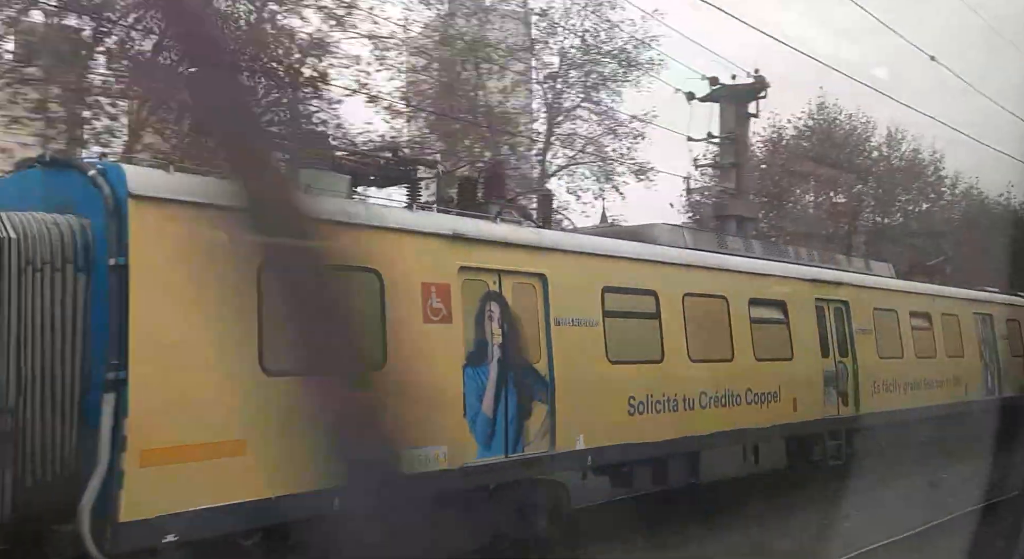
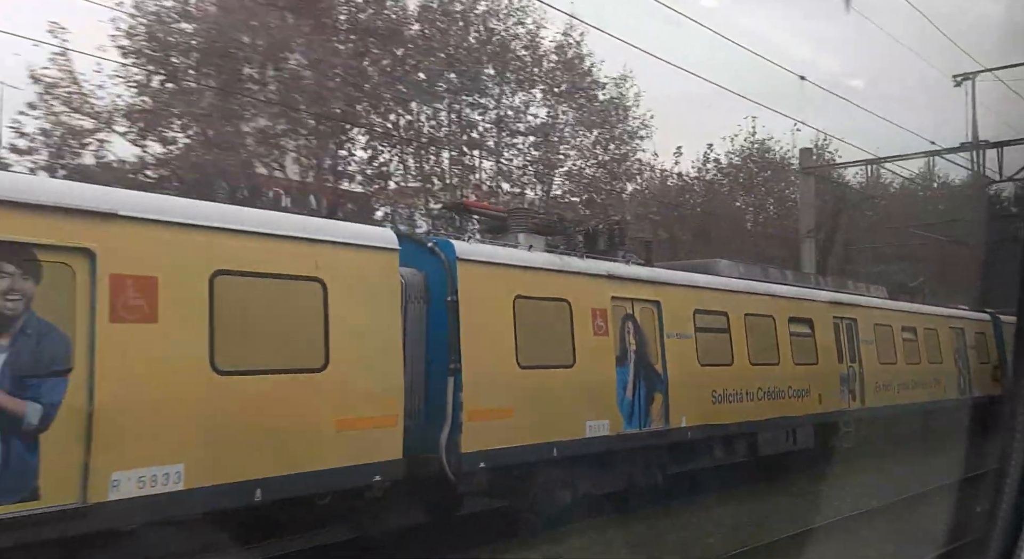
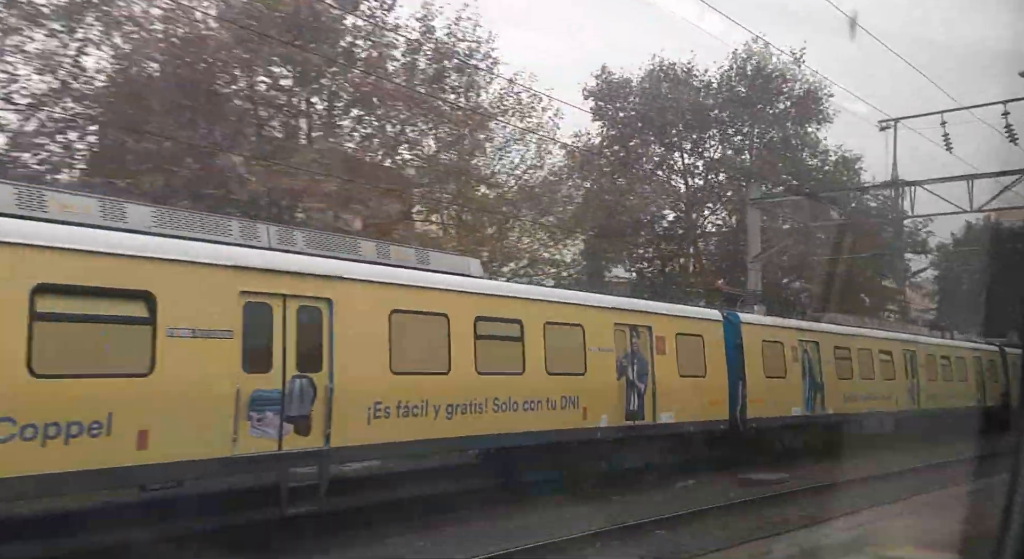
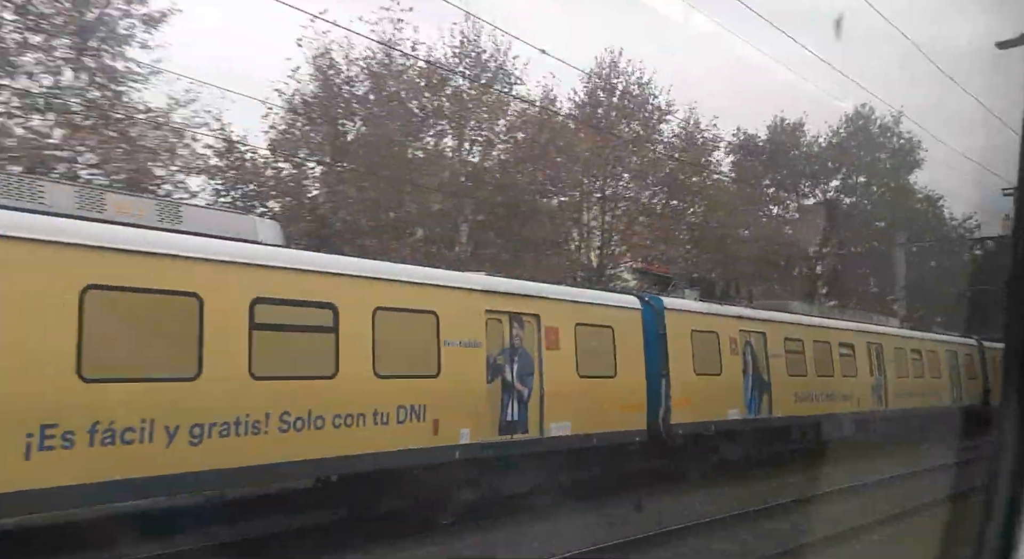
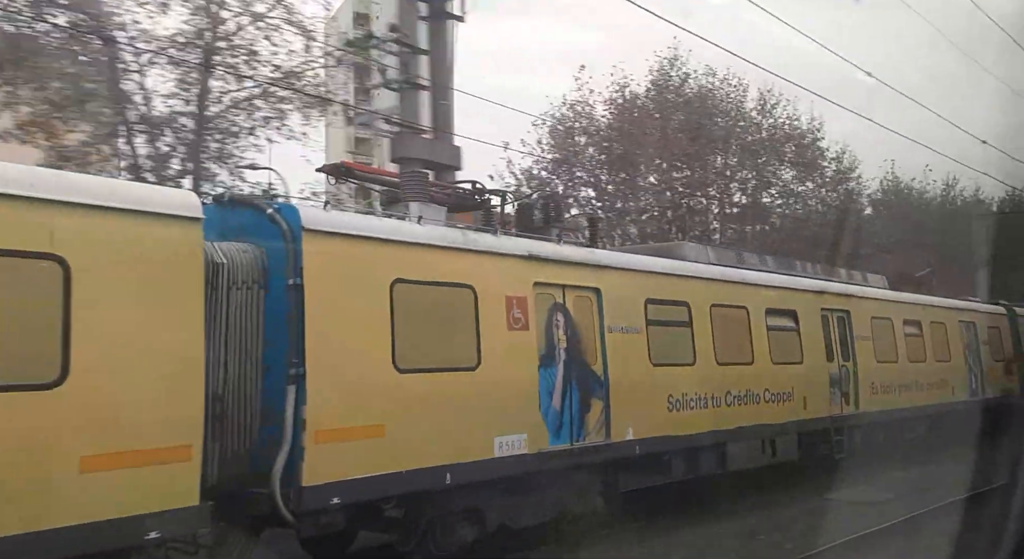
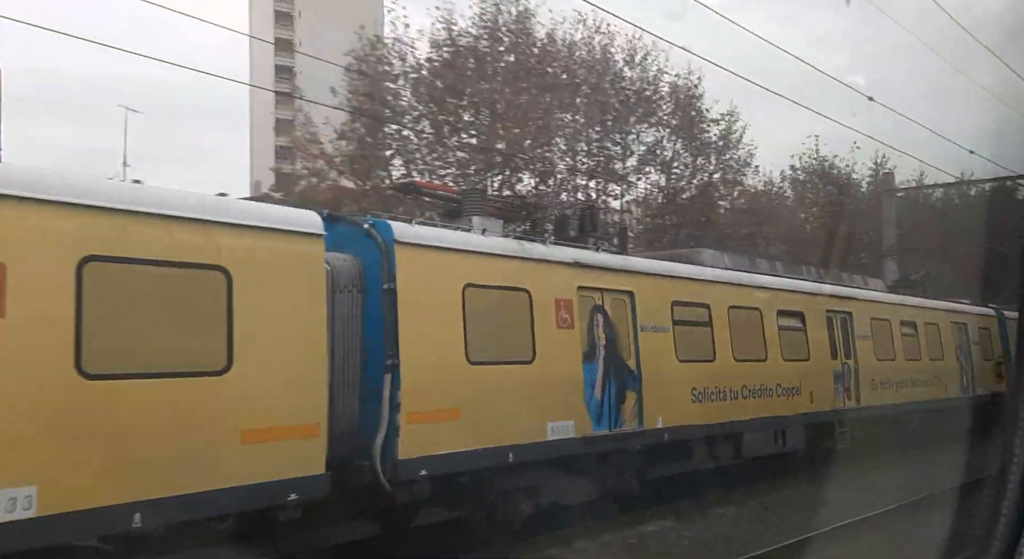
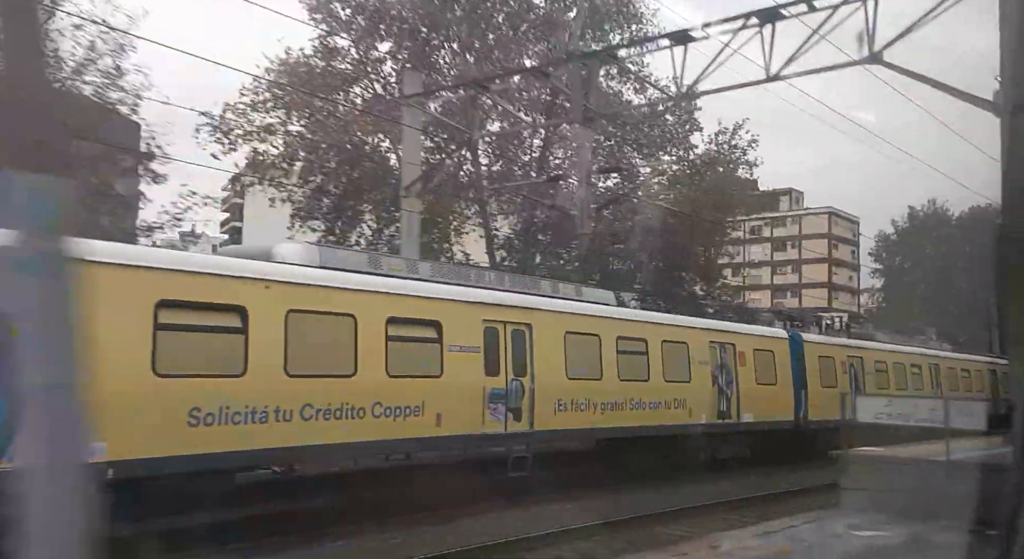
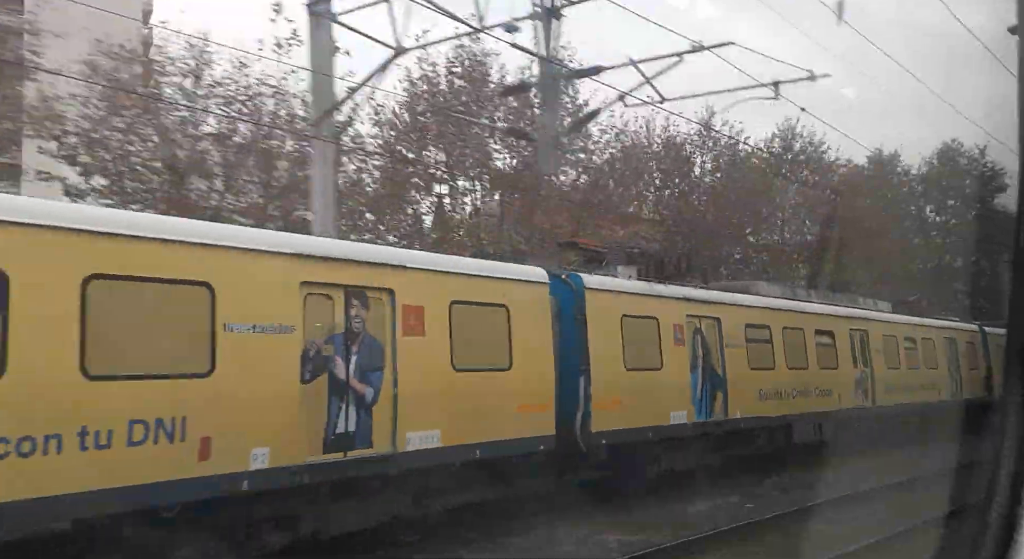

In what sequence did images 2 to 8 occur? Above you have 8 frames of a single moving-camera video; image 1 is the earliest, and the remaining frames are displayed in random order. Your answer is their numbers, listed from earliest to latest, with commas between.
5, 6, 2, 8, 4, 3, 7
